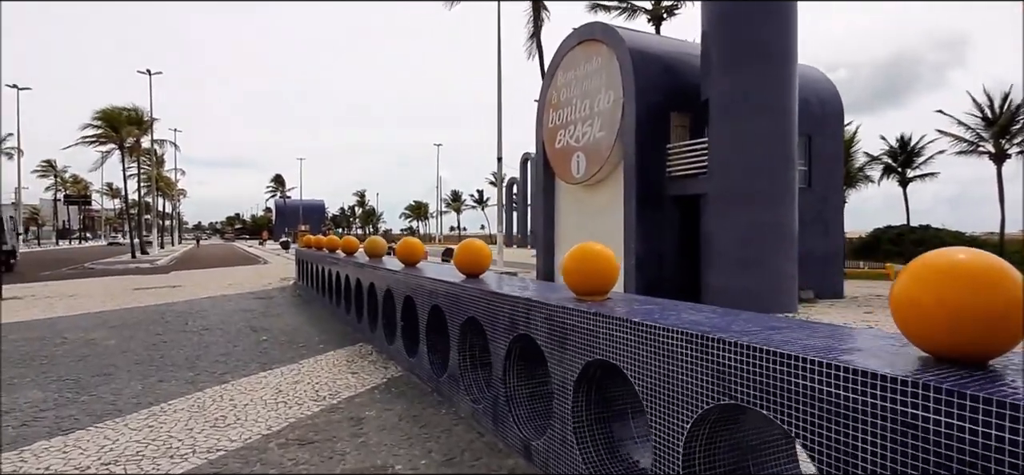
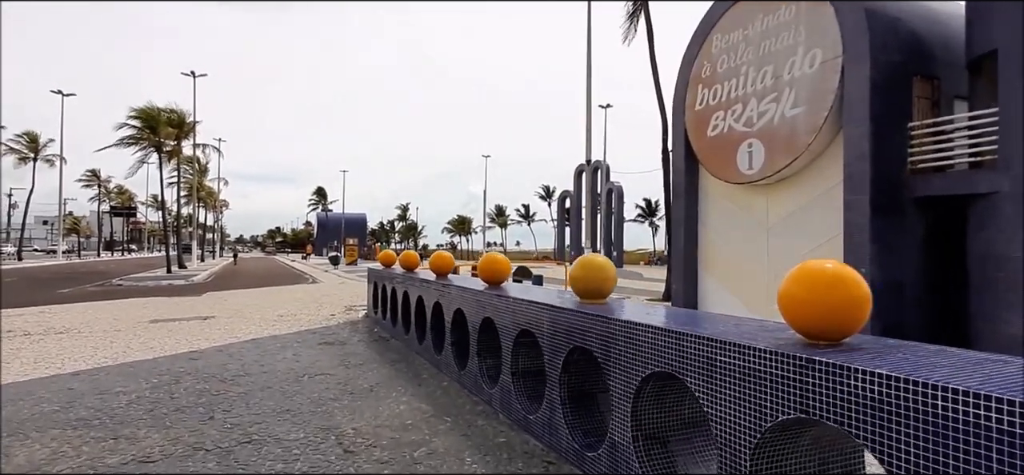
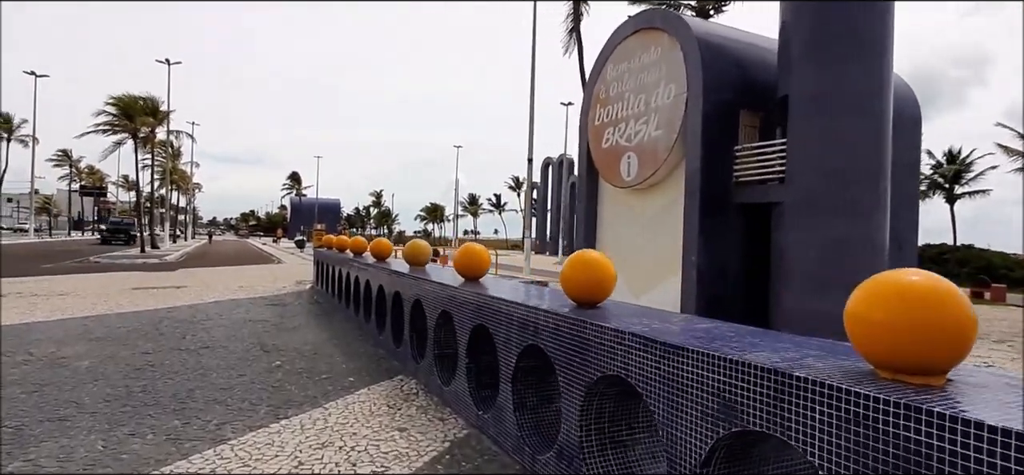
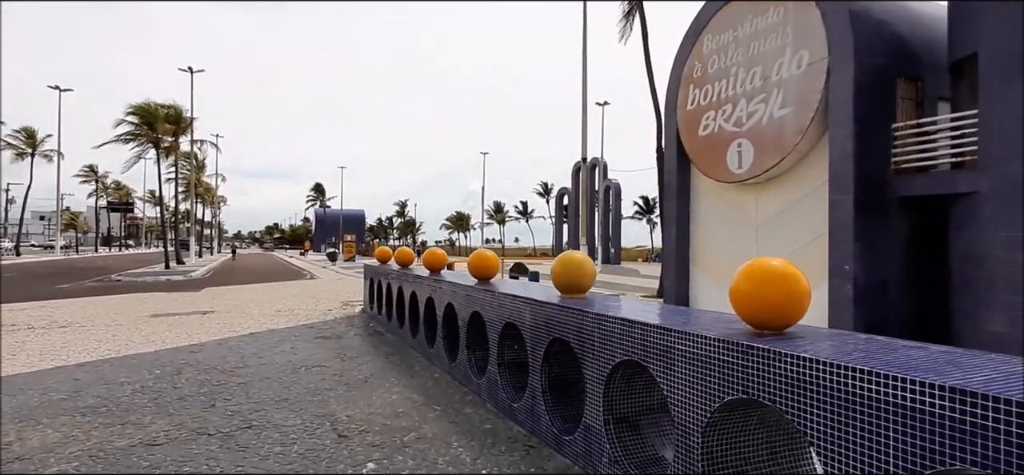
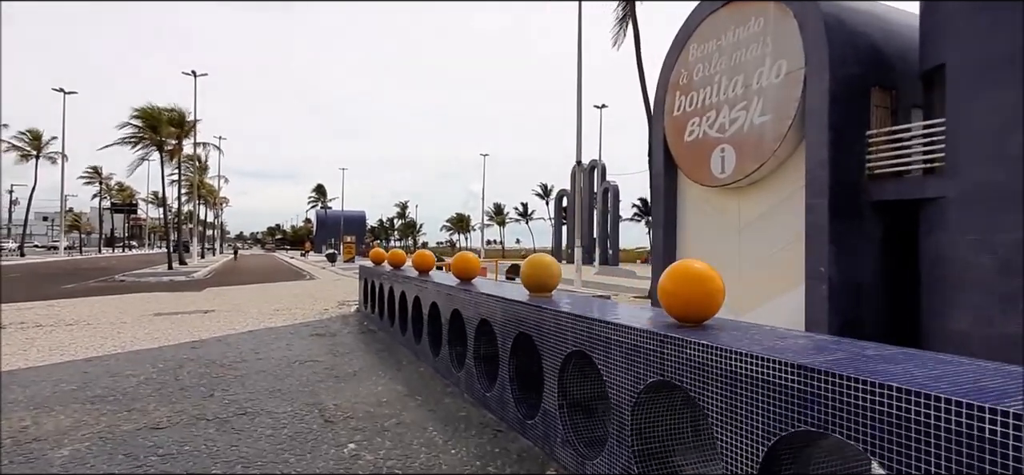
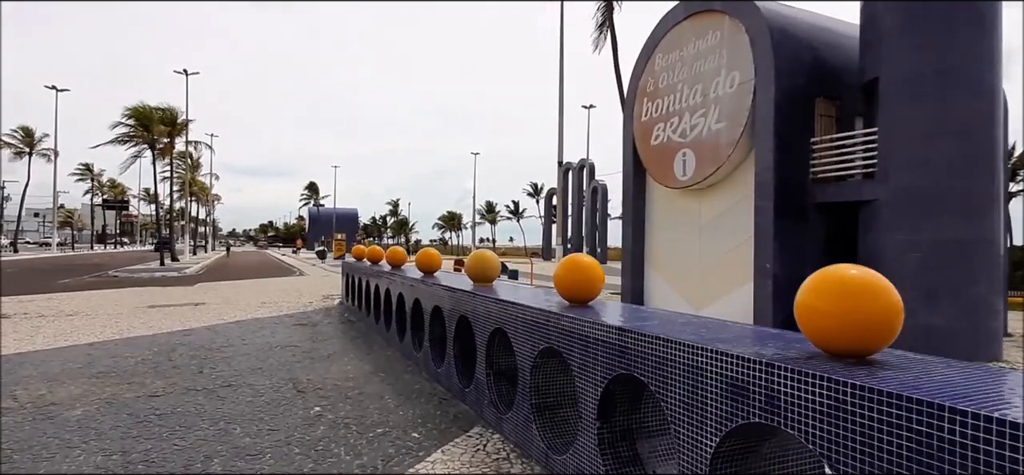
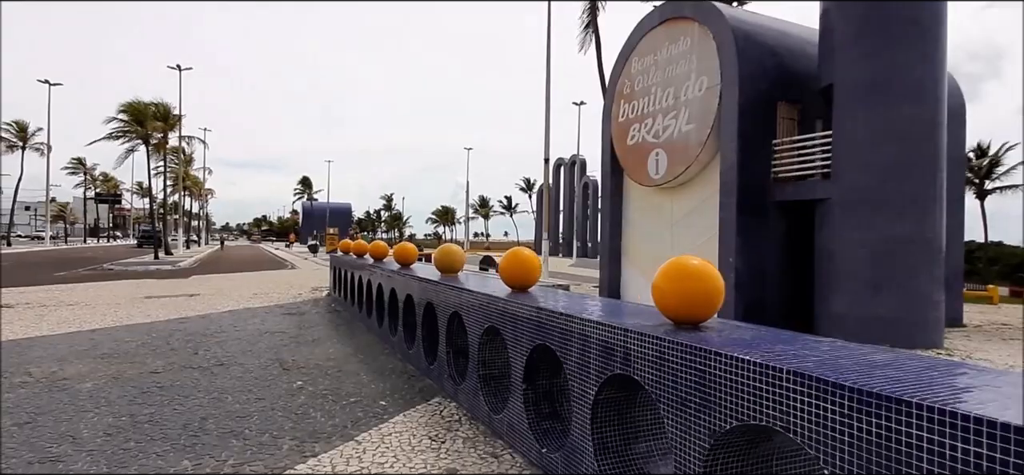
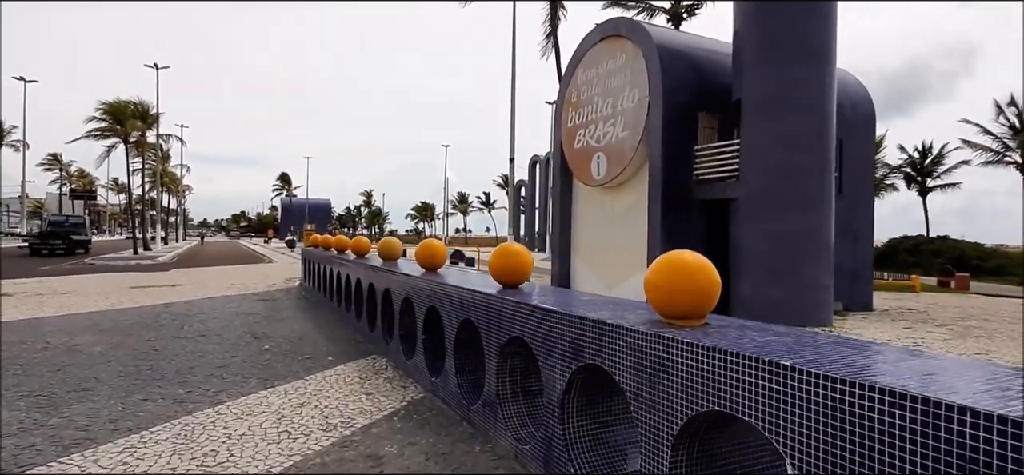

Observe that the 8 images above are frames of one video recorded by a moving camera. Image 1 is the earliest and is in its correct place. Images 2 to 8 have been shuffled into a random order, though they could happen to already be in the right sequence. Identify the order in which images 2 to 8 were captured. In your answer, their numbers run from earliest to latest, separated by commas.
8, 3, 7, 6, 5, 4, 2
